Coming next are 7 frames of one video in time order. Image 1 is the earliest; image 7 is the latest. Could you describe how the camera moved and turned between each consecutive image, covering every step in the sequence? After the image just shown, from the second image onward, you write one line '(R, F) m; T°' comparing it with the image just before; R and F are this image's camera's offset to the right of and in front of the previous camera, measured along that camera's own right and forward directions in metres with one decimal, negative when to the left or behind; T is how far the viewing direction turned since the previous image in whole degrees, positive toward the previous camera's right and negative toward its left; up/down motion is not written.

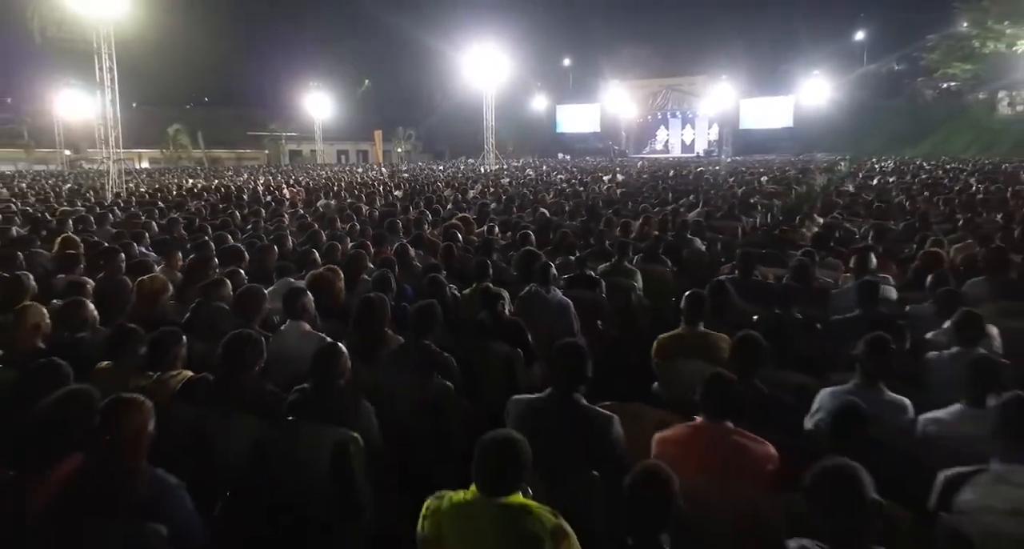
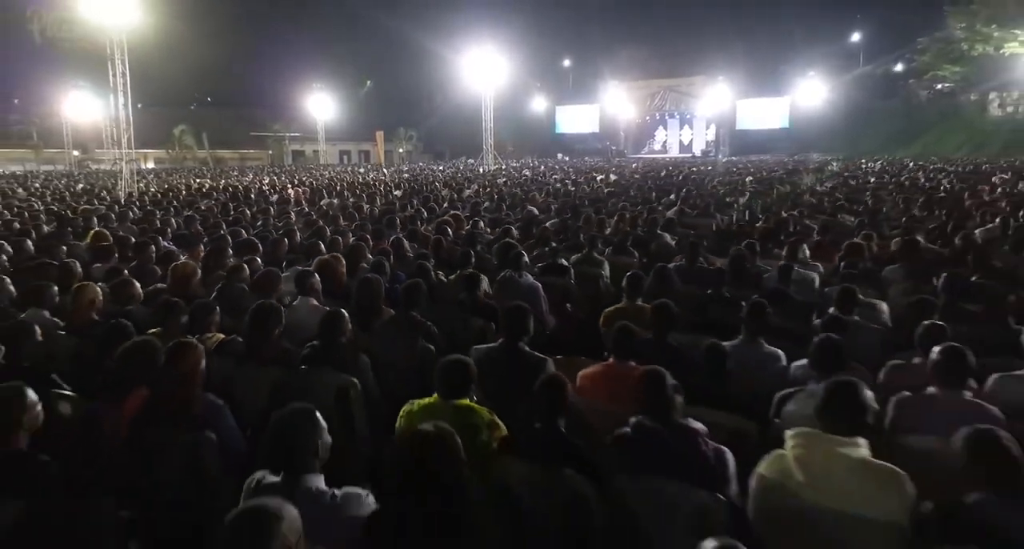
(+0.2, -0.7) m; 0°
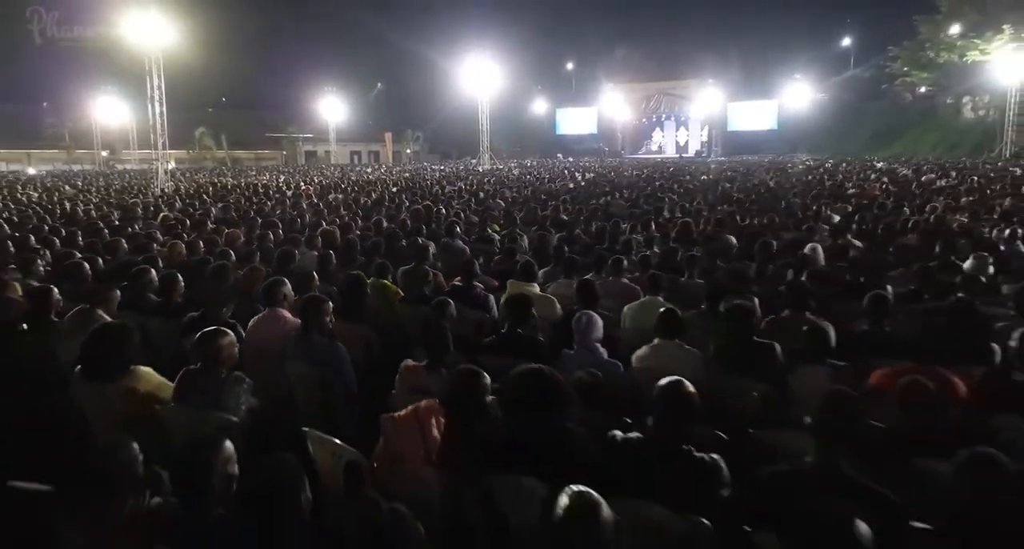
(+0.8, -2.6) m; -1°
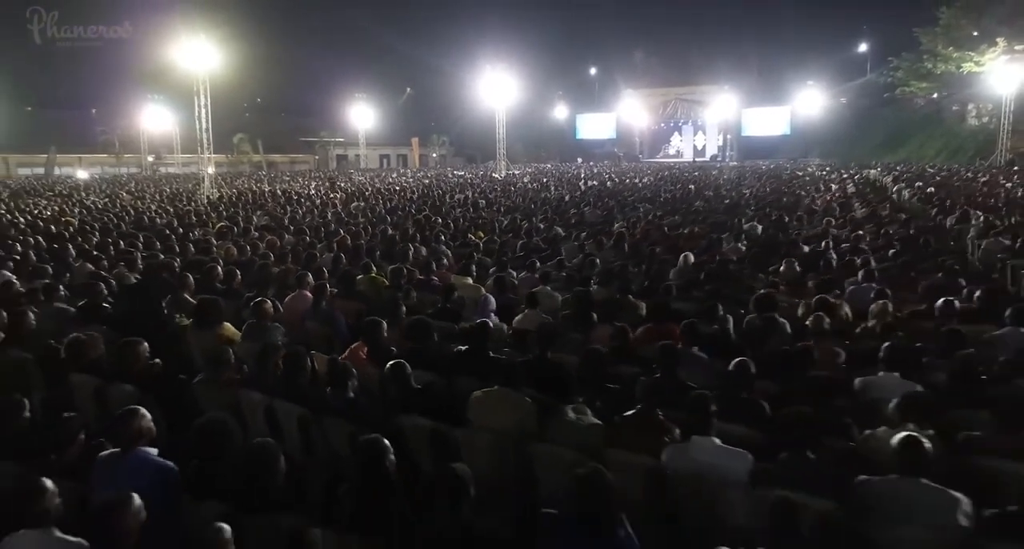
(+0.8, -2.3) m; -2°
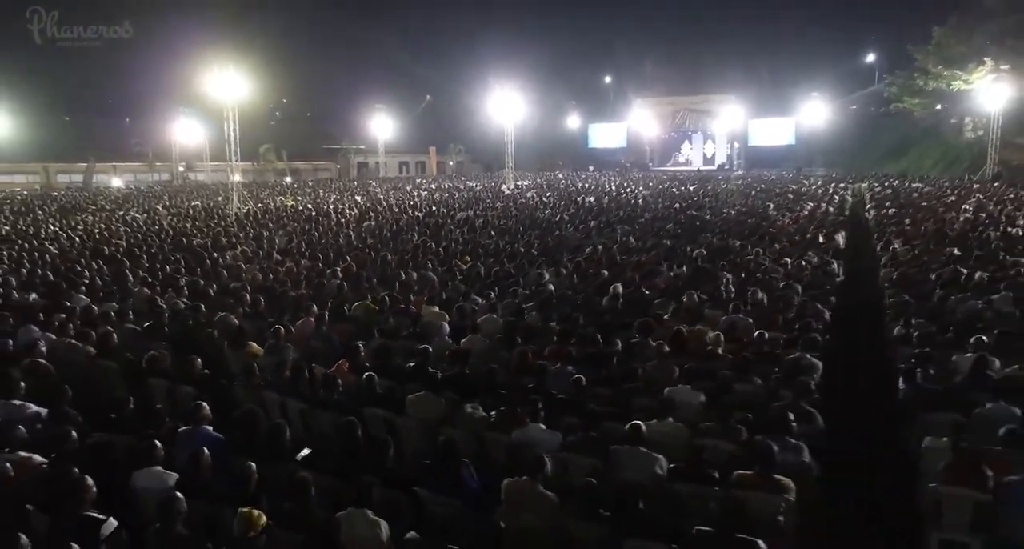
(+0.7, -2.0) m; -2°
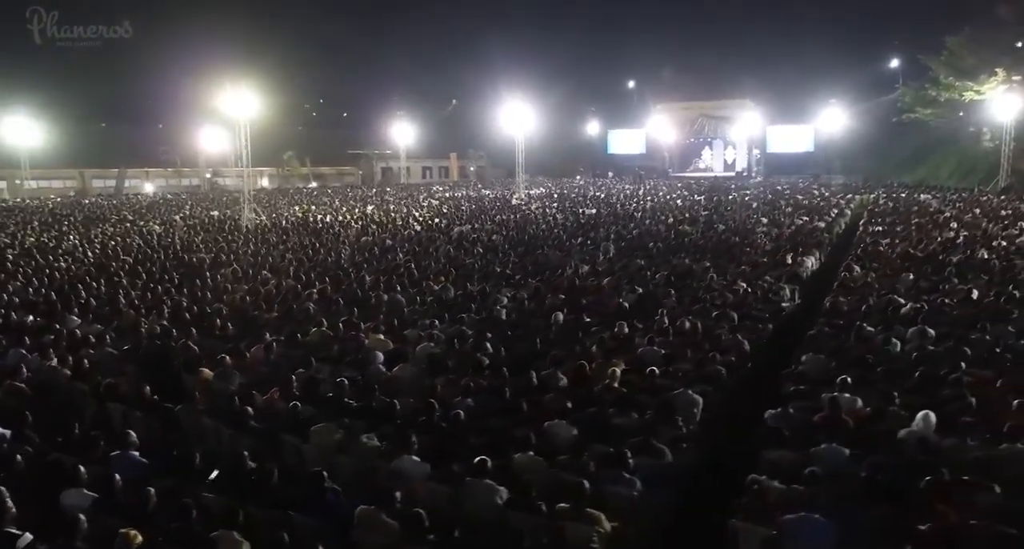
(+1.2, -0.7) m; -3°
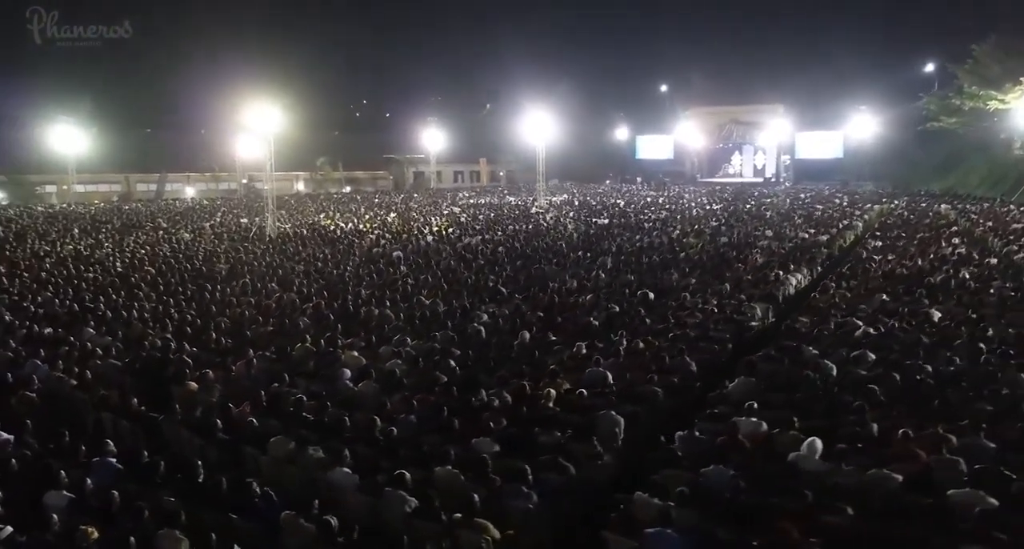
(+1.0, -0.8) m; -3°
